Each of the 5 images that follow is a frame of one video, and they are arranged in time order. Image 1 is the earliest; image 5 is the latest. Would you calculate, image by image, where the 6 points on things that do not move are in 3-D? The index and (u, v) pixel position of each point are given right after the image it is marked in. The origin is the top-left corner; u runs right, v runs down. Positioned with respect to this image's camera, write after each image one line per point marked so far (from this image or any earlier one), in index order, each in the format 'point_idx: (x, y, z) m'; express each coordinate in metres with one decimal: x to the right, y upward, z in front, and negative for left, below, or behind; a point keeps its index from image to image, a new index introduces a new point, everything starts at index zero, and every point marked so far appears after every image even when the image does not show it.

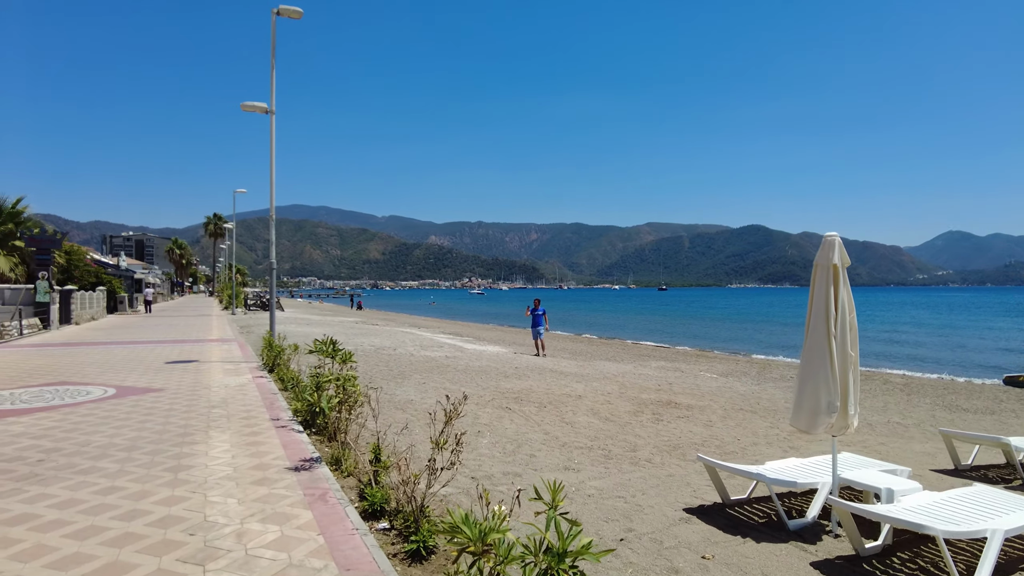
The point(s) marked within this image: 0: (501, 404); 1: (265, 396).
0: (-0.1, -1.5, +8.4) m
1: (-3.0, -1.3, +8.1) m
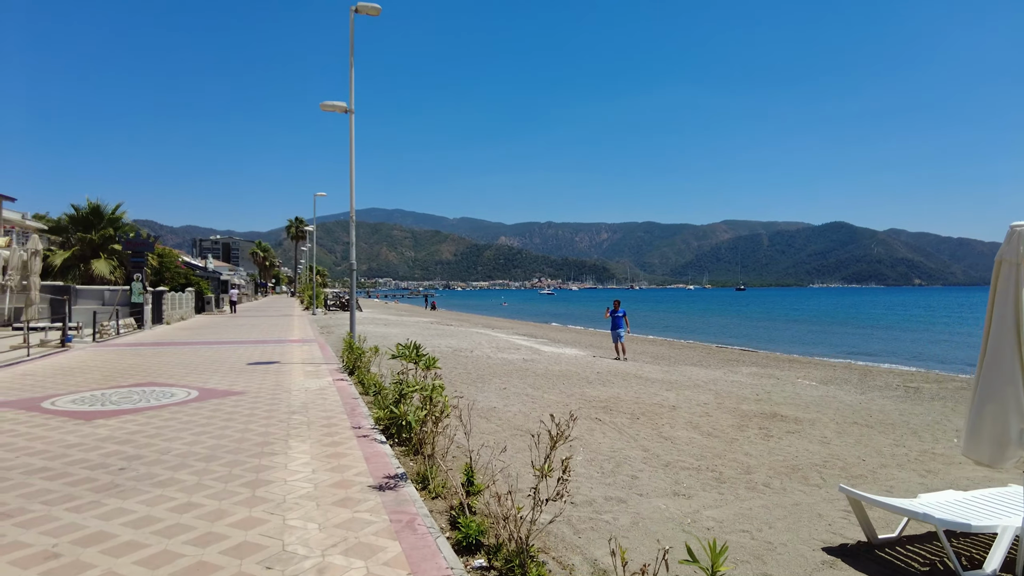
0: (+0.9, -1.5, +7.8) m
1: (-2.0, -1.3, +7.8) m
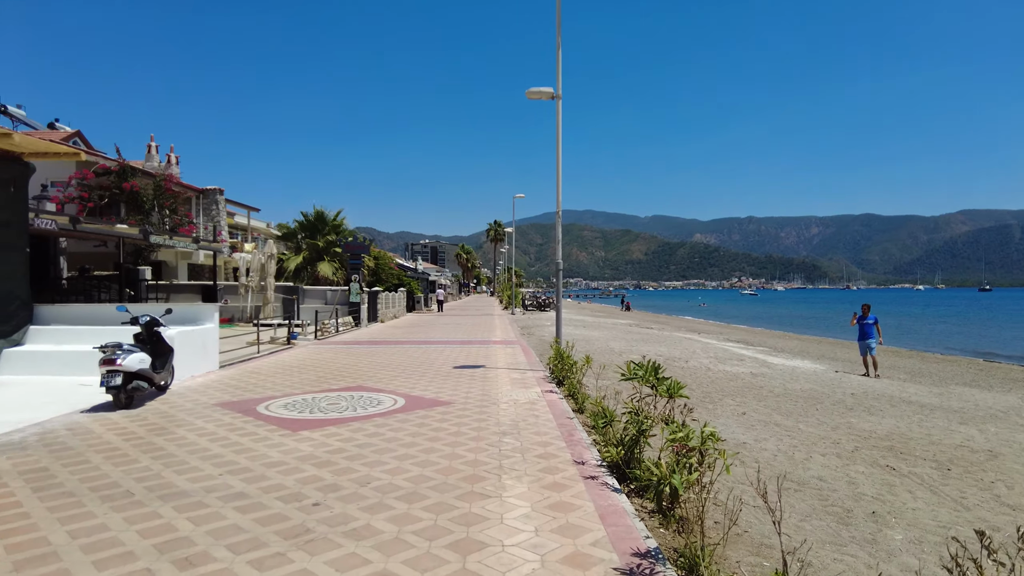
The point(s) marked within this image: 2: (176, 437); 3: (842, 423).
0: (+3.3, -1.5, +5.9) m
1: (+0.5, -1.4, +6.8) m
2: (-3.1, -1.4, +6.0) m
3: (+3.8, -1.6, +7.7) m
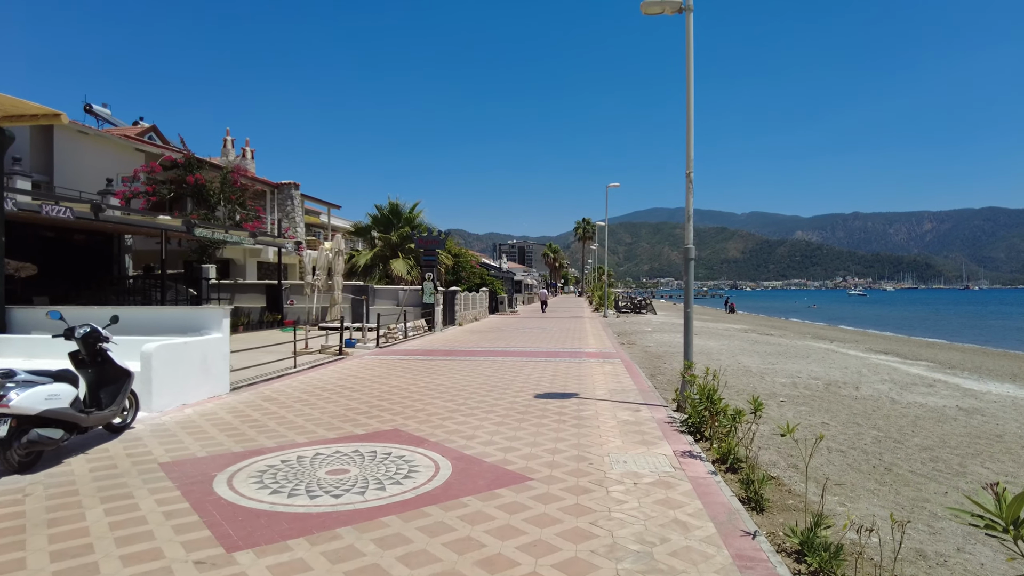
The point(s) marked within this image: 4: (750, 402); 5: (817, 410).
0: (+3.8, -1.5, +2.3) m
1: (+1.2, -1.3, +3.5) m
2: (-2.5, -1.3, +3.3) m
3: (+4.6, -1.5, +4.0) m
4: (+1.8, -0.9, +5.3) m
5: (+3.8, -1.5, +8.3) m
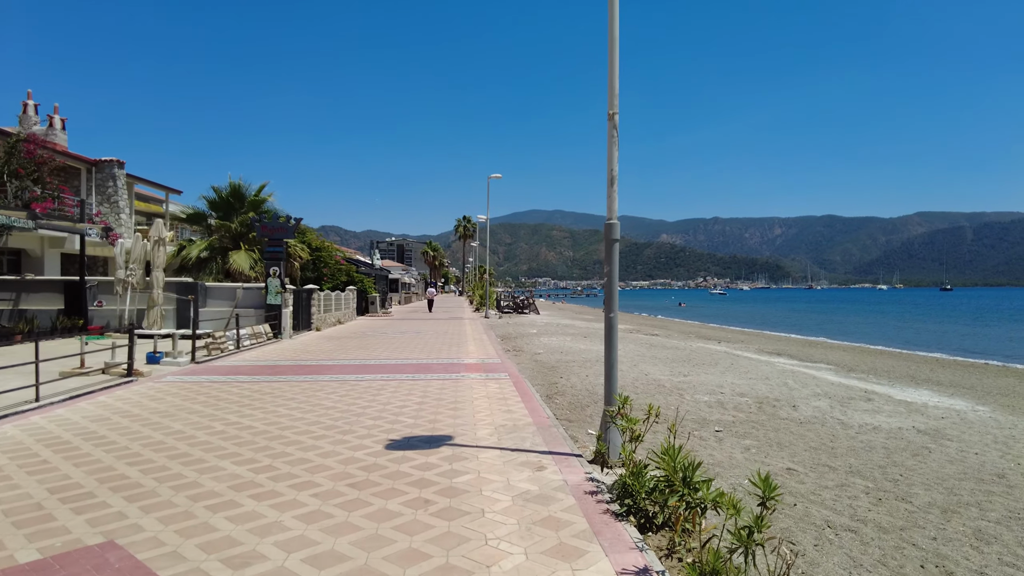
0: (+3.5, -1.5, +0.4) m
1: (+0.7, -1.3, +1.1) m
2: (-2.9, -1.3, +0.2) m
3: (+4.0, -1.5, +2.2) m
4: (+1.0, -0.8, +2.9) m
5: (+2.4, -1.5, +6.3) m
